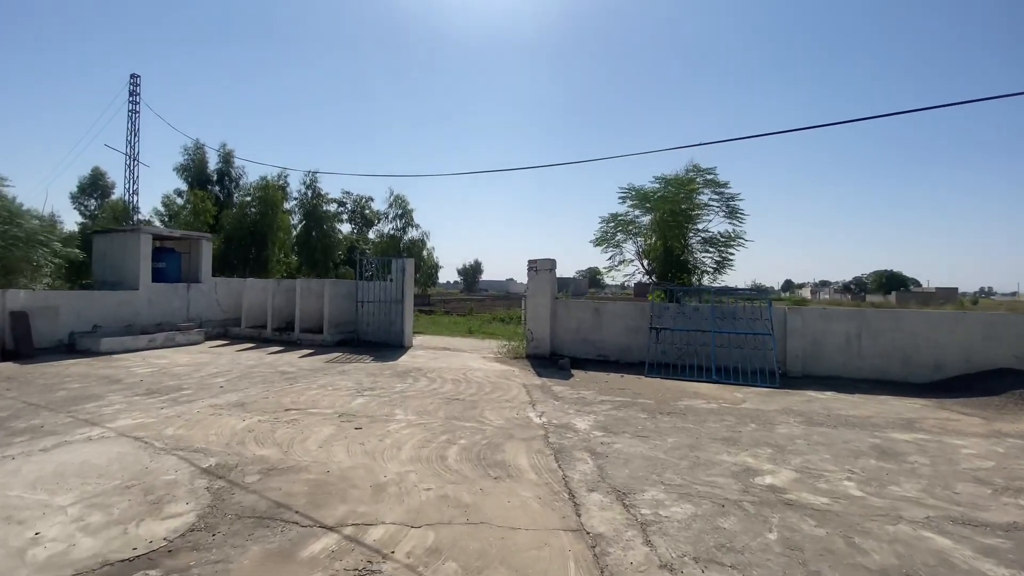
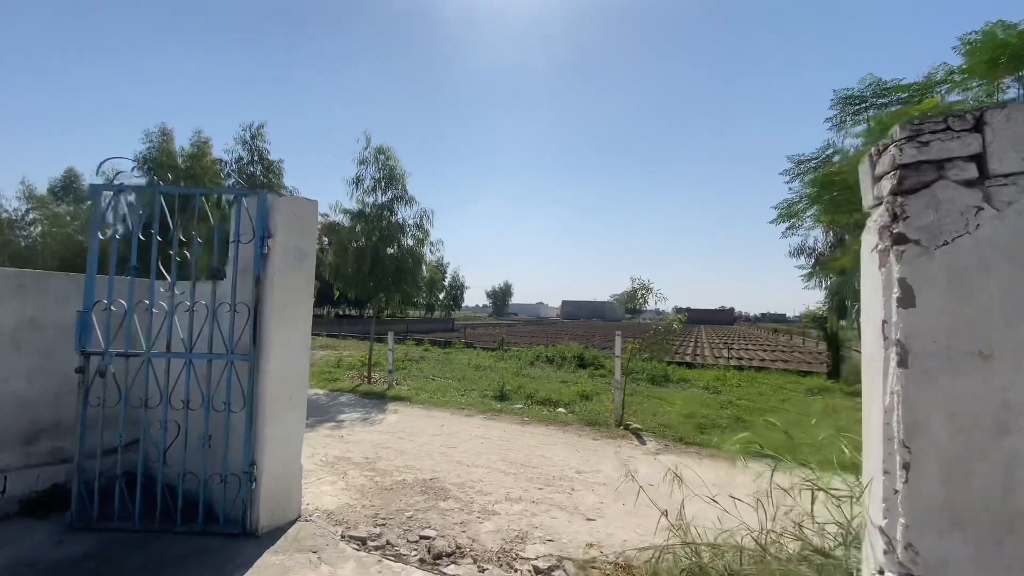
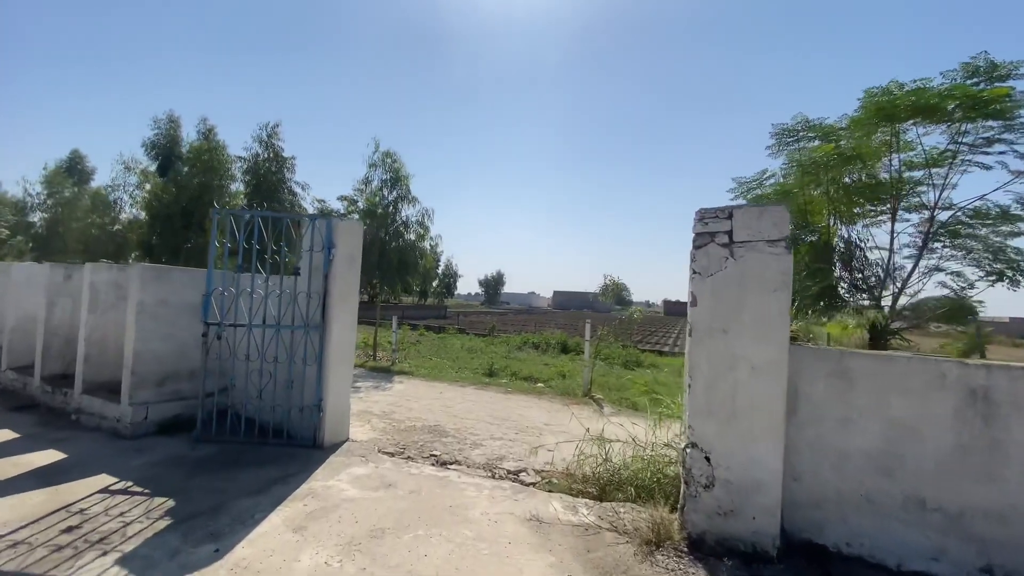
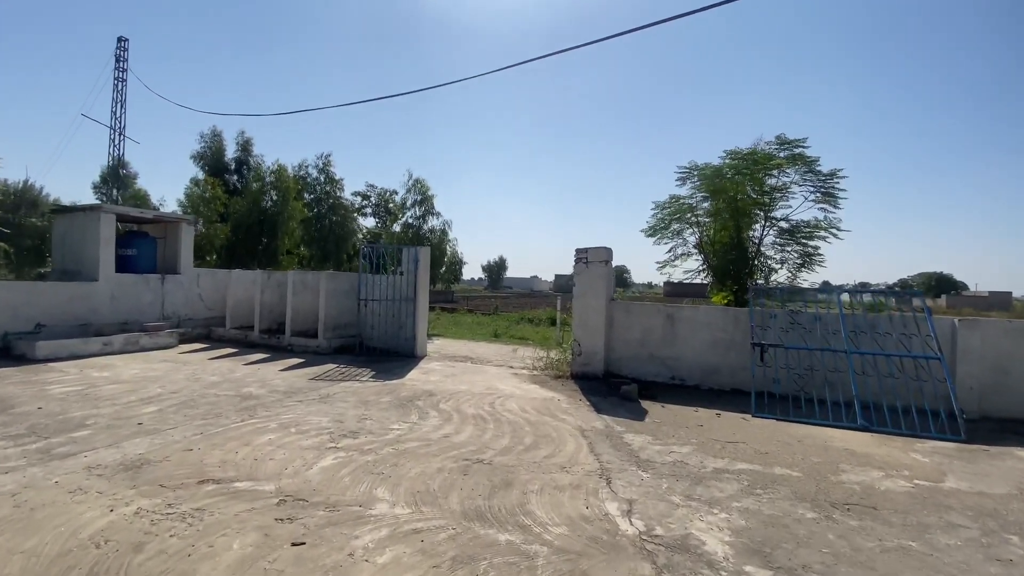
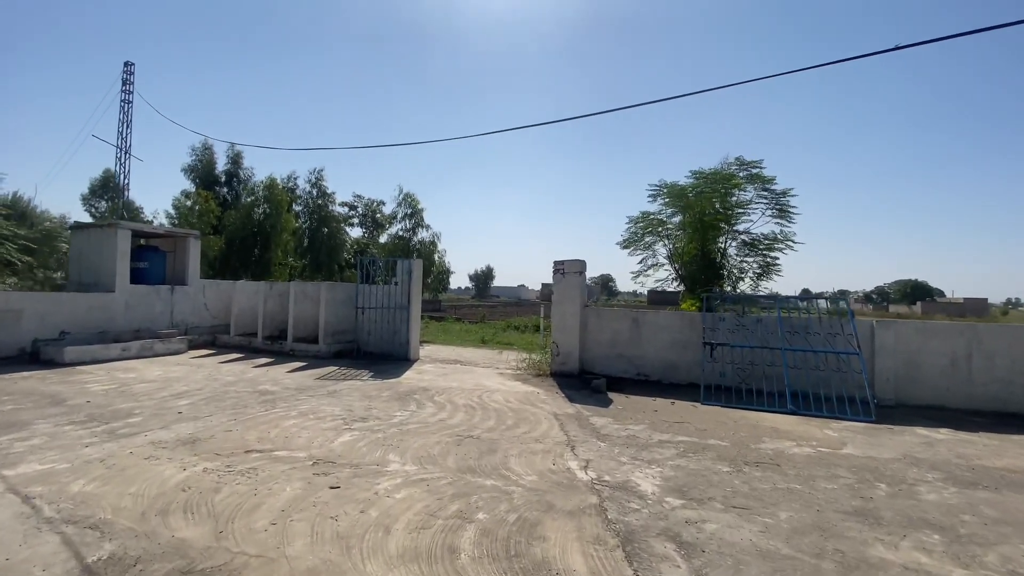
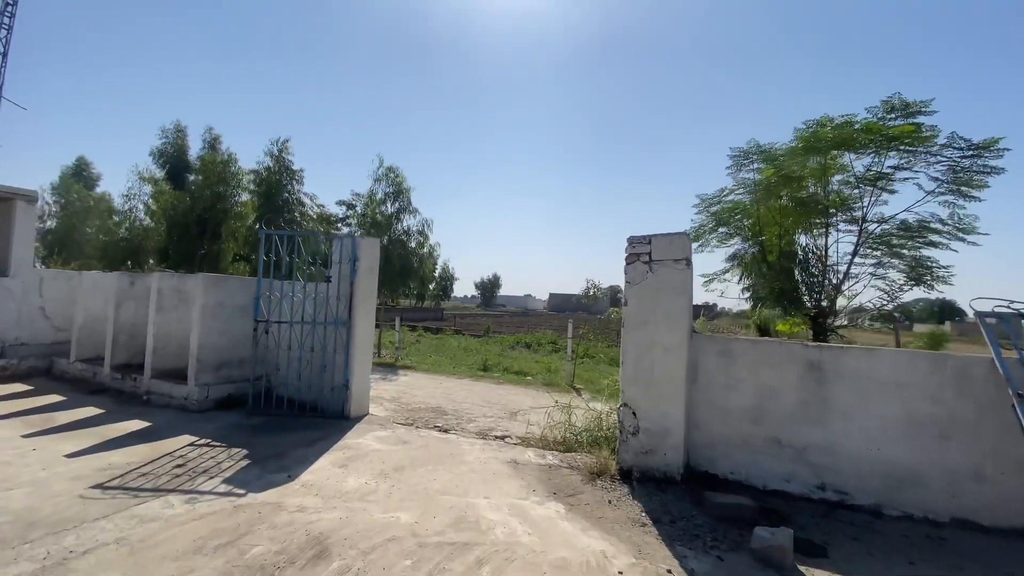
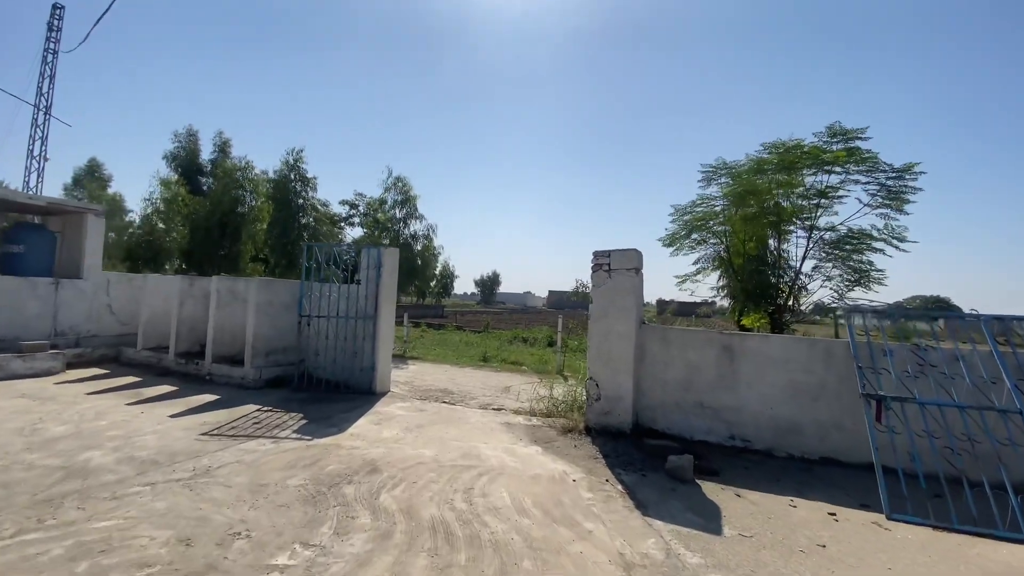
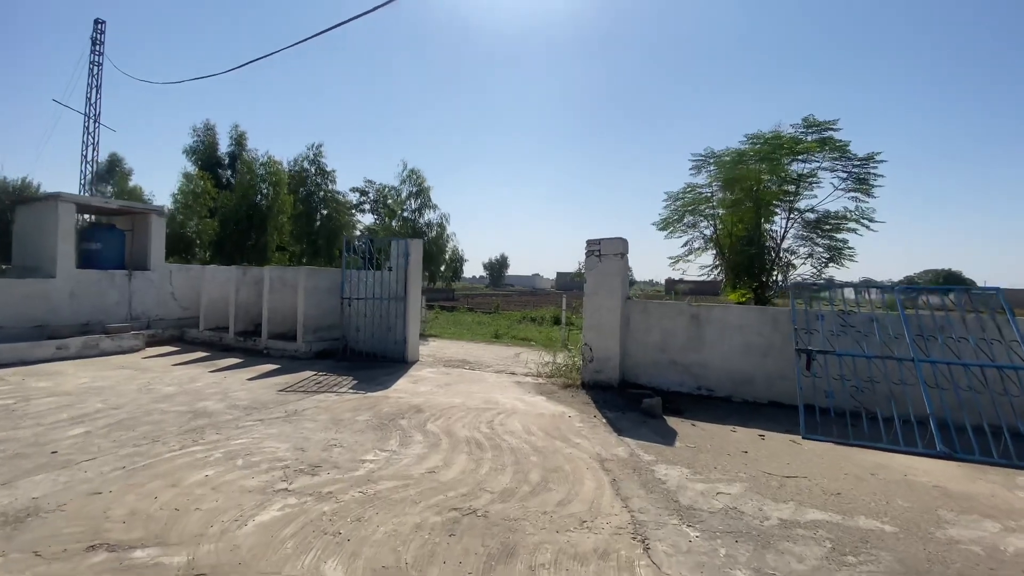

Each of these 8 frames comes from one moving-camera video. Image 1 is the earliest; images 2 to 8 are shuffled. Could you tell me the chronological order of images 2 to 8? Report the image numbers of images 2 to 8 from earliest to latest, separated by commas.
5, 4, 8, 7, 6, 3, 2
